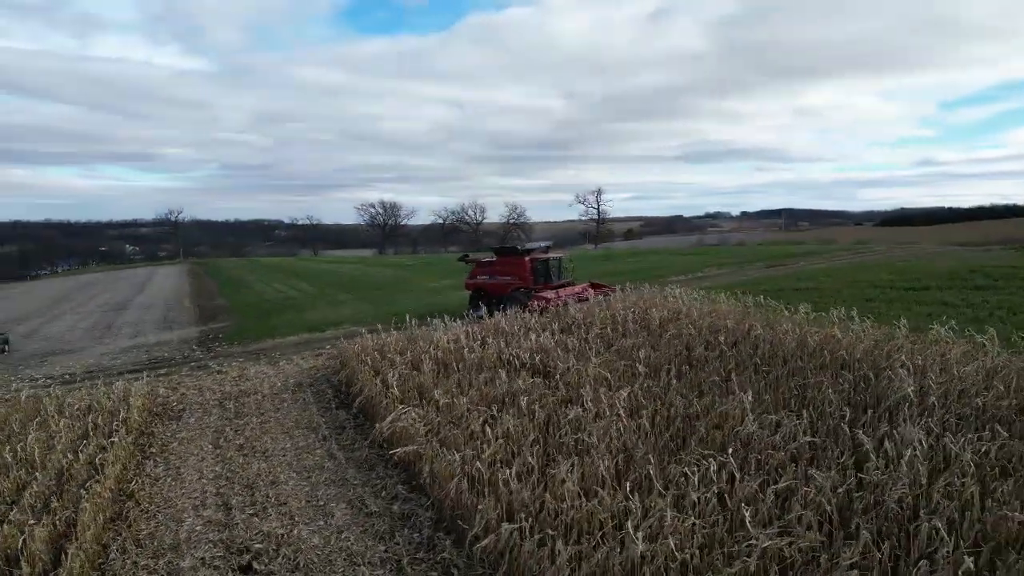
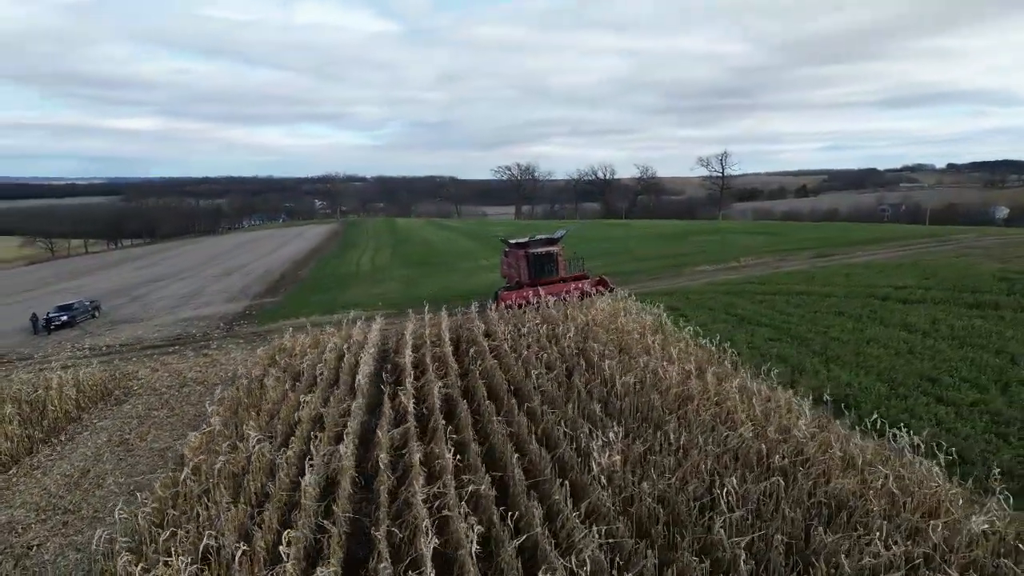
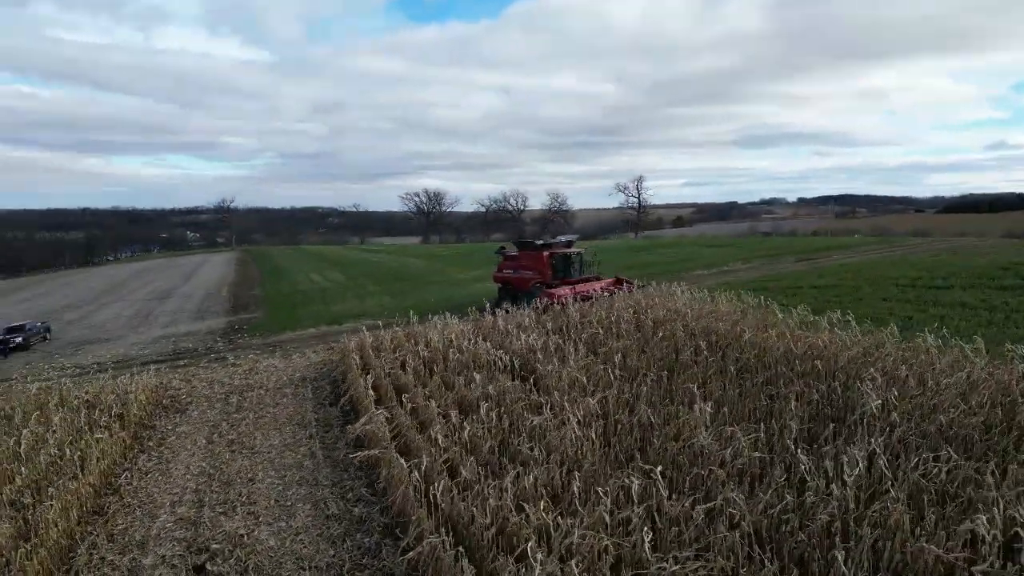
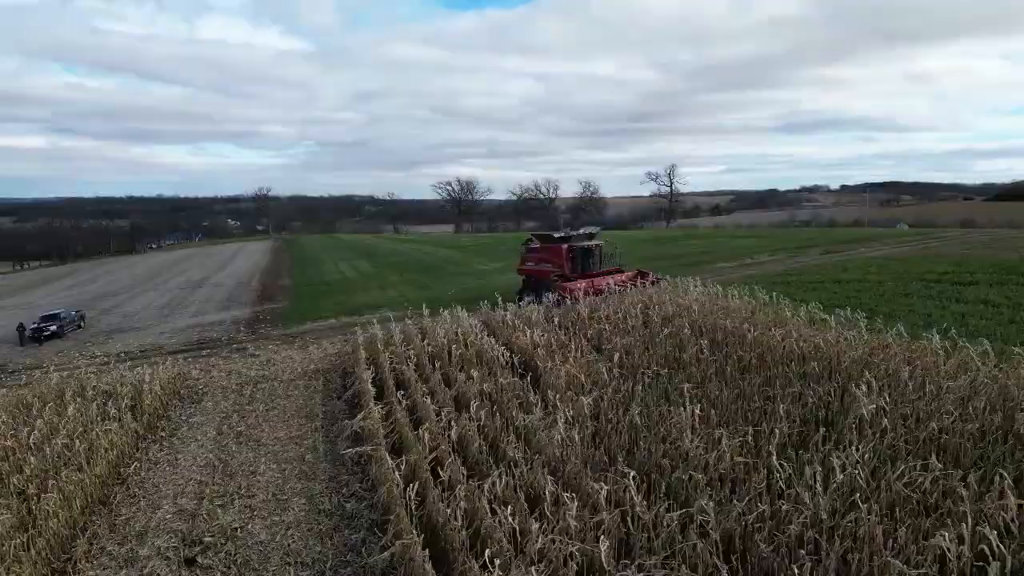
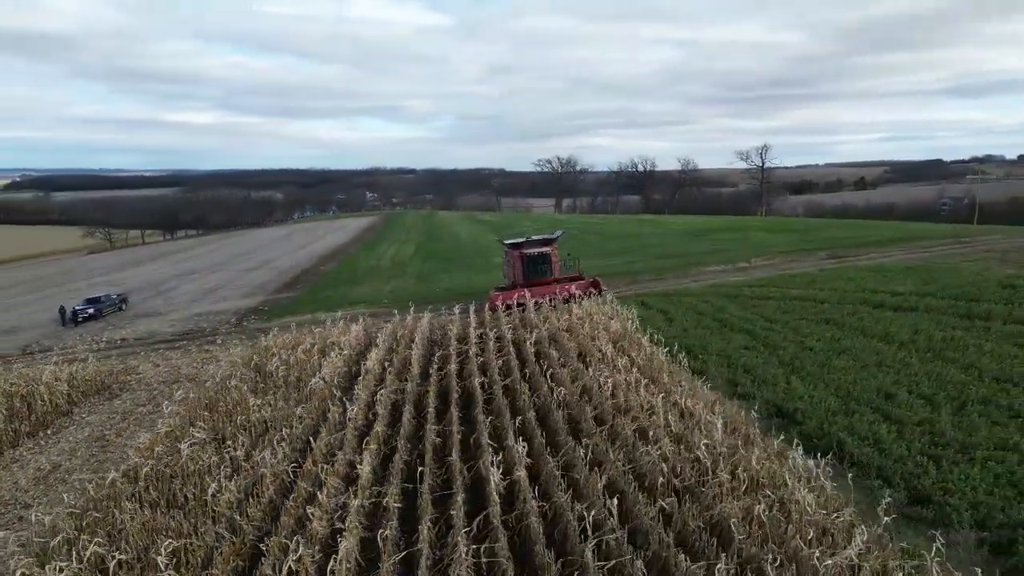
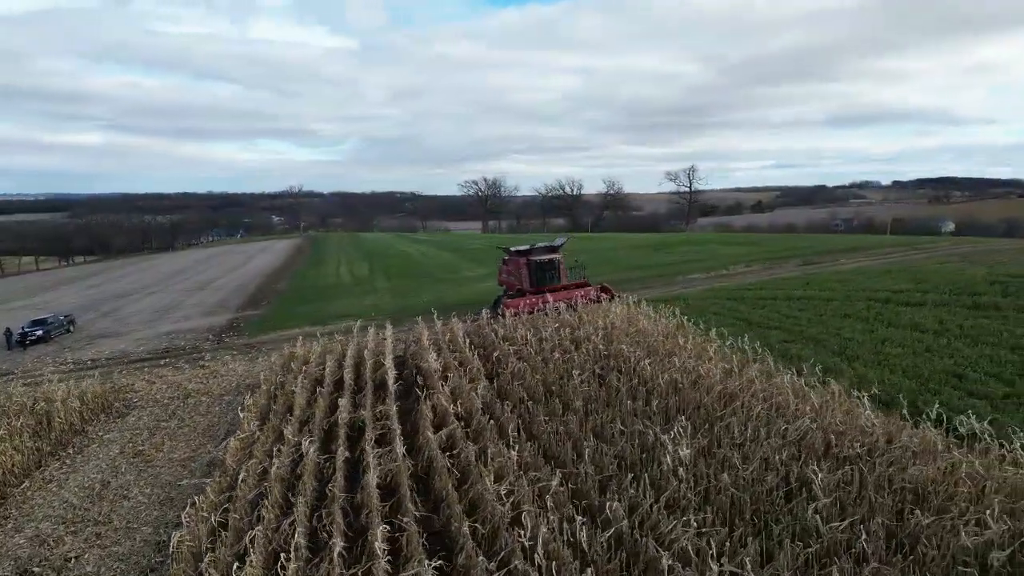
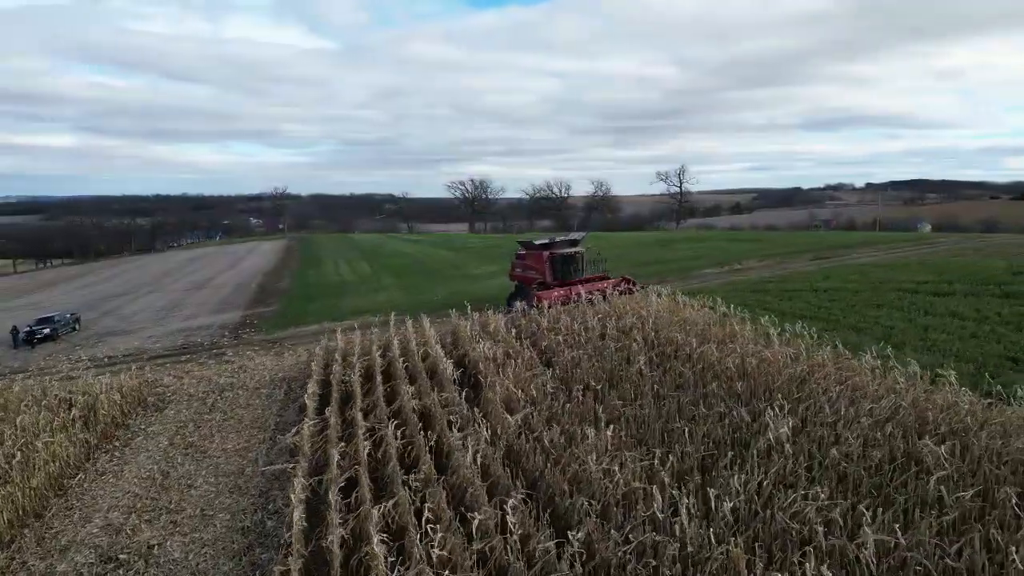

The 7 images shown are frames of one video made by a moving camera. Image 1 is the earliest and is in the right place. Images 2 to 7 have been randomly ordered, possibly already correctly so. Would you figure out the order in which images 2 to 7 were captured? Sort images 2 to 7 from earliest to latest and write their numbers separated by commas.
3, 4, 7, 6, 2, 5
